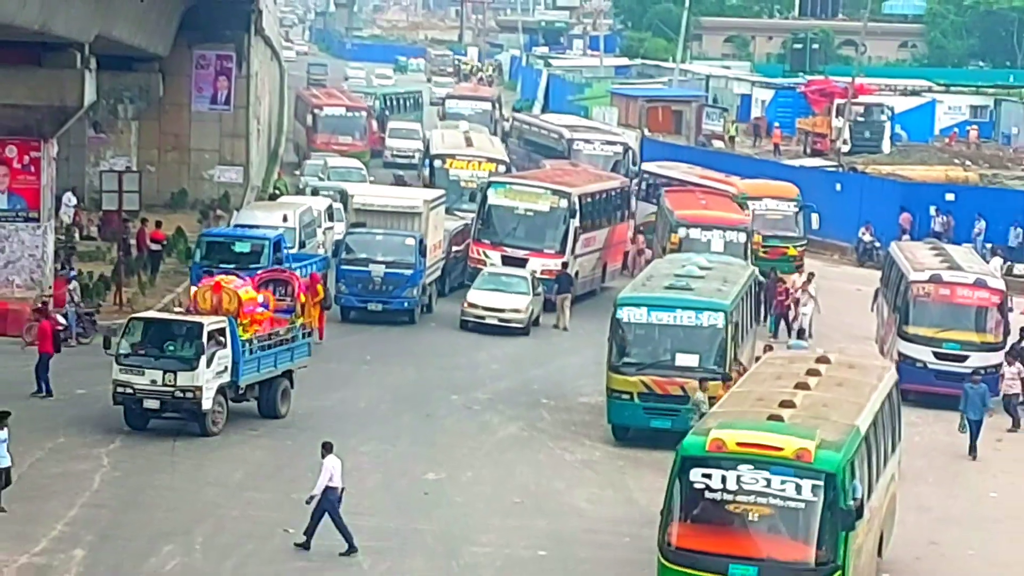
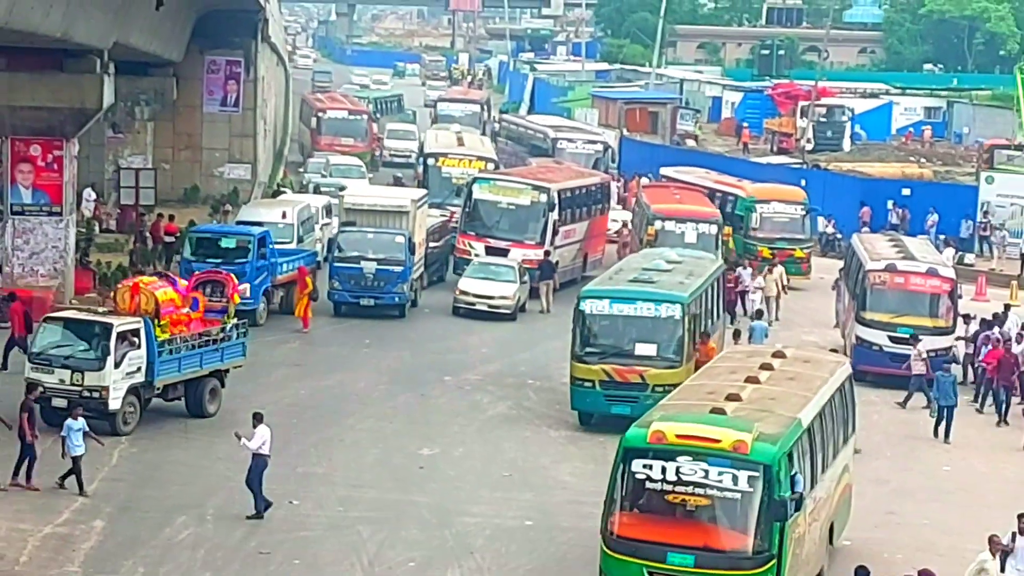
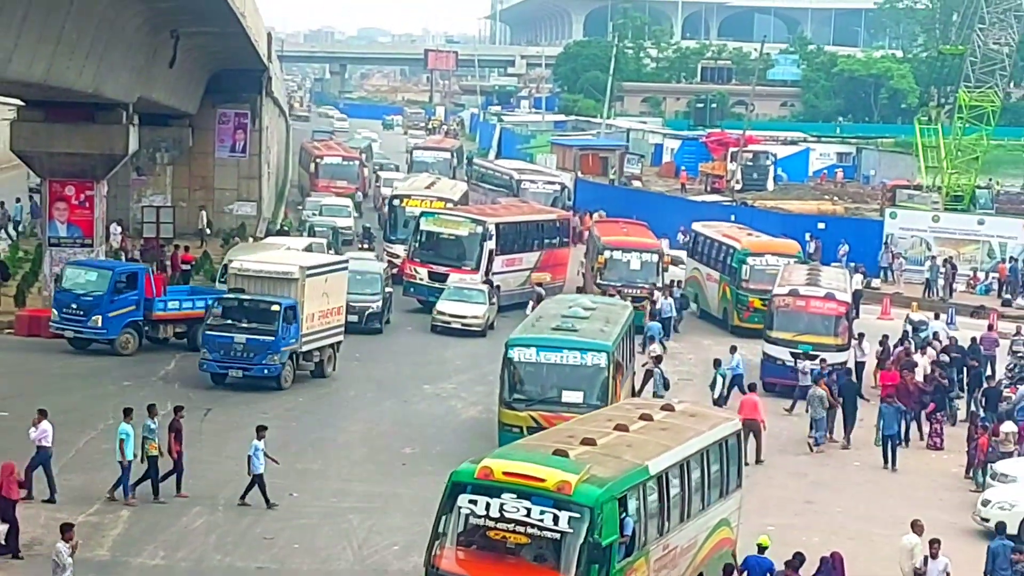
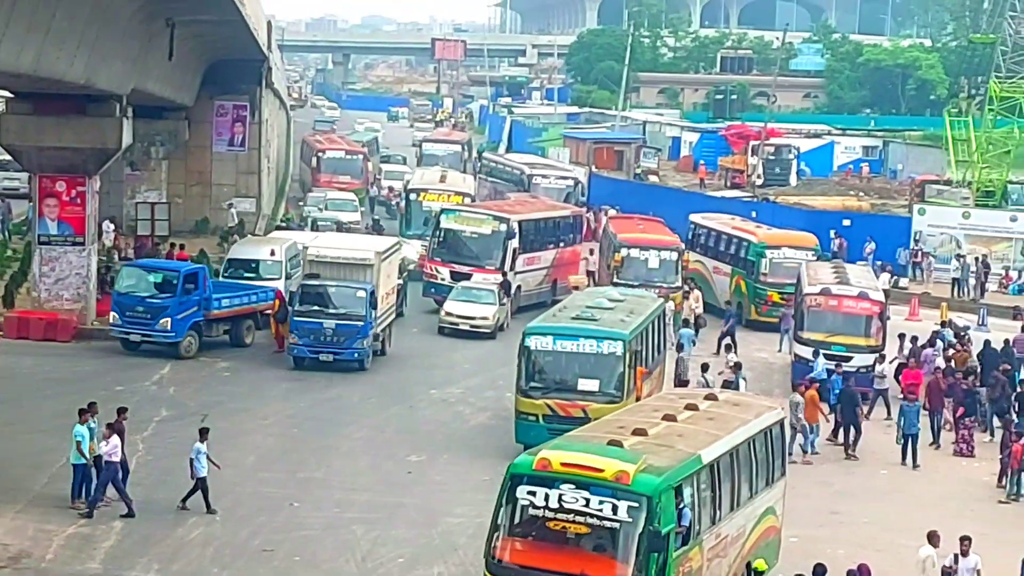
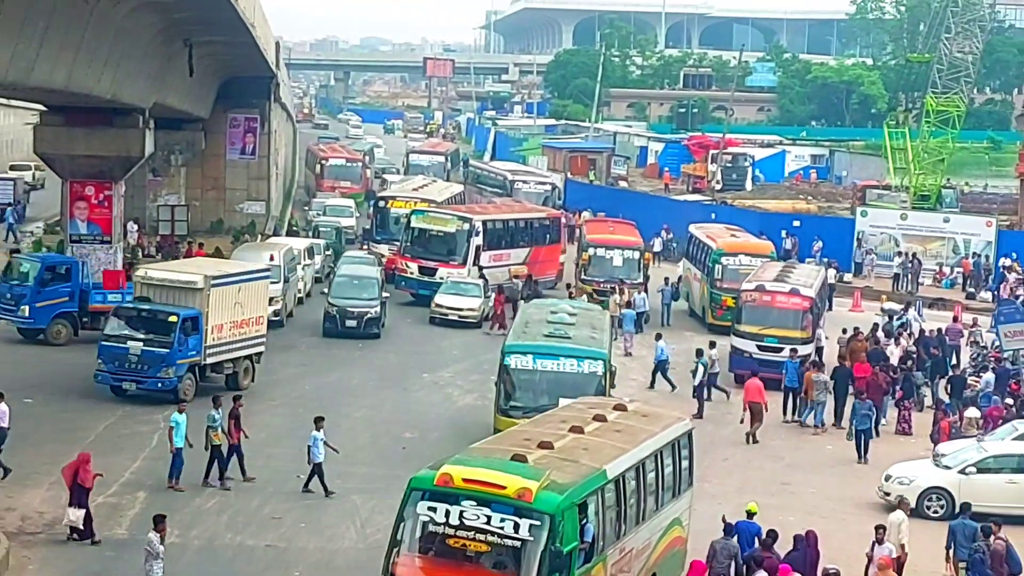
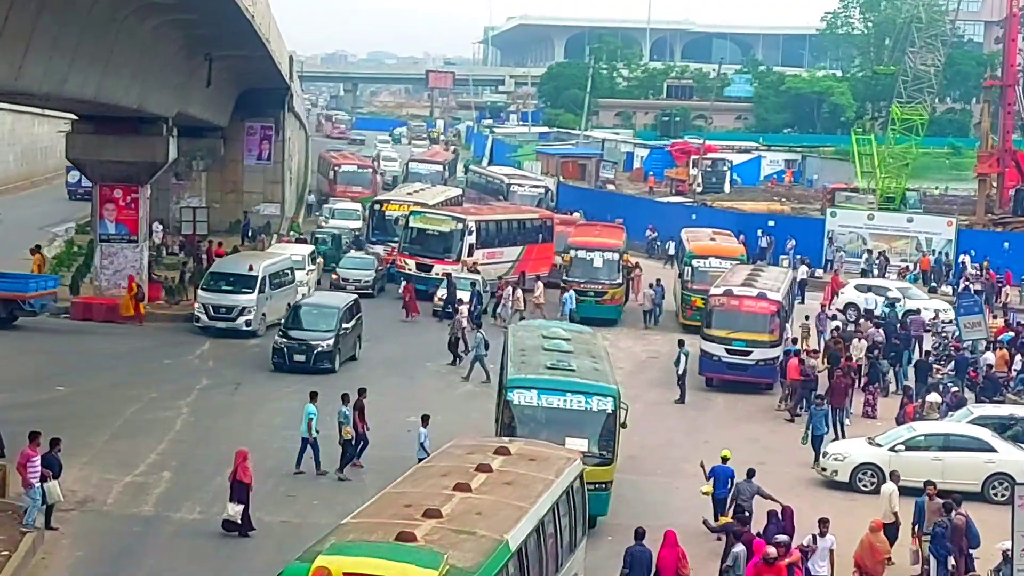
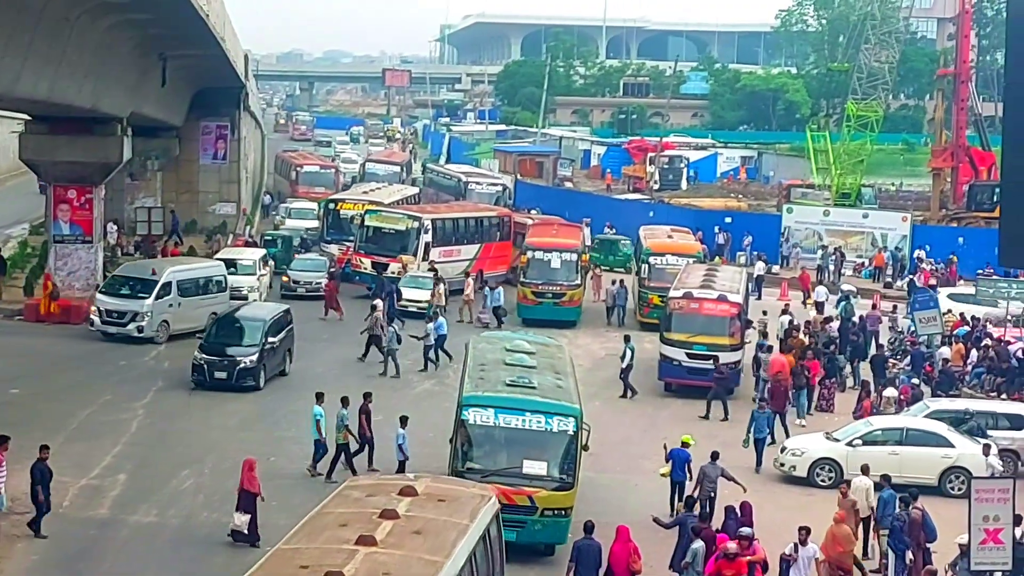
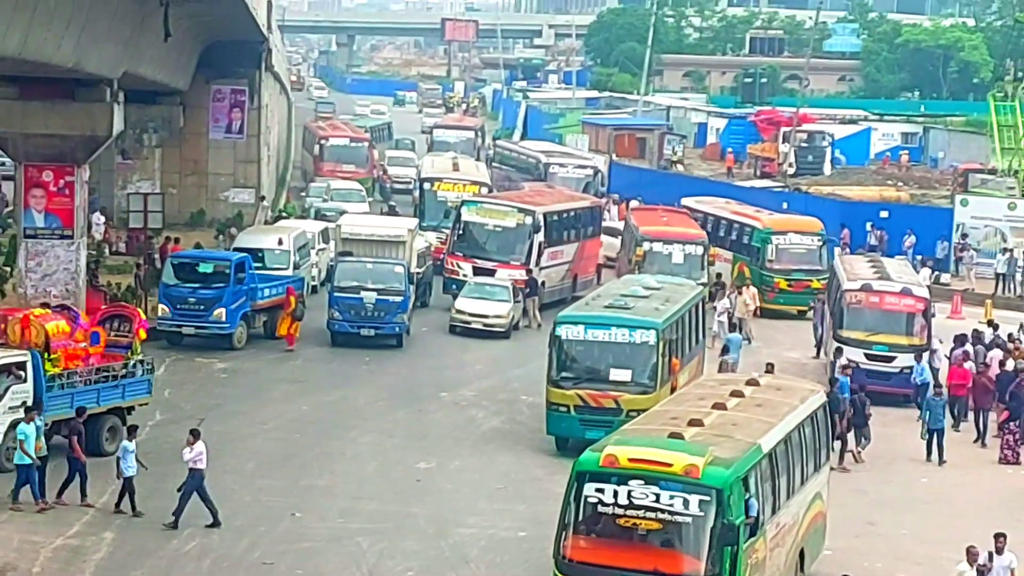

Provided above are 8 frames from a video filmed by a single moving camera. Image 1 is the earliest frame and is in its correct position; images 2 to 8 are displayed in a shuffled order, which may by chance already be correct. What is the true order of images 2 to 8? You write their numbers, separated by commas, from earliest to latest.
2, 8, 4, 3, 5, 6, 7
